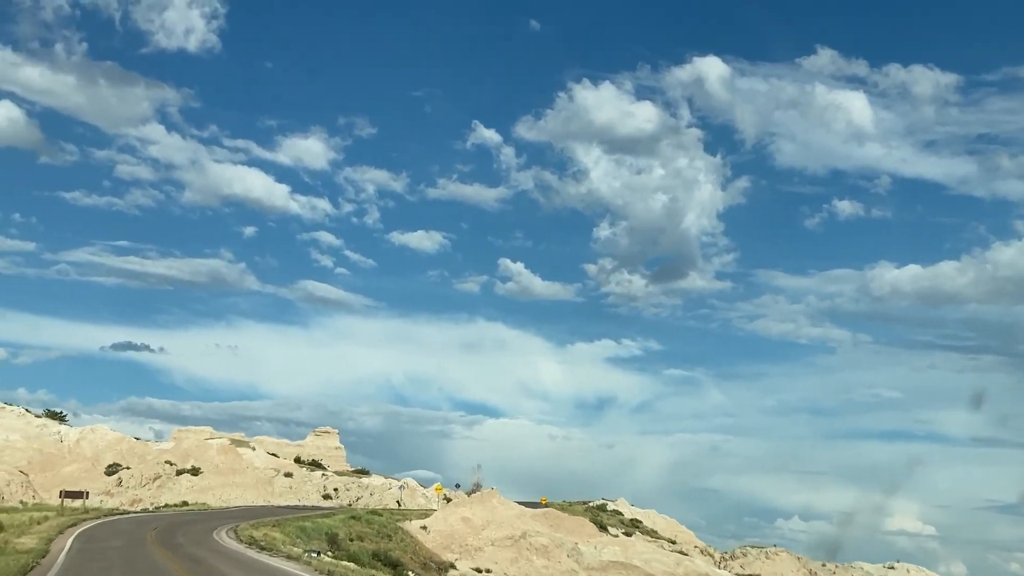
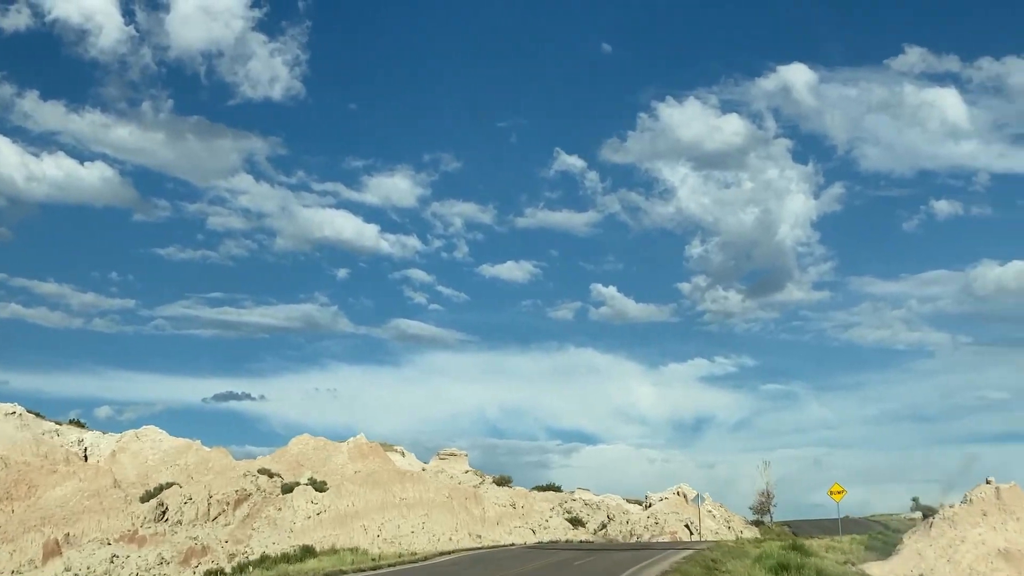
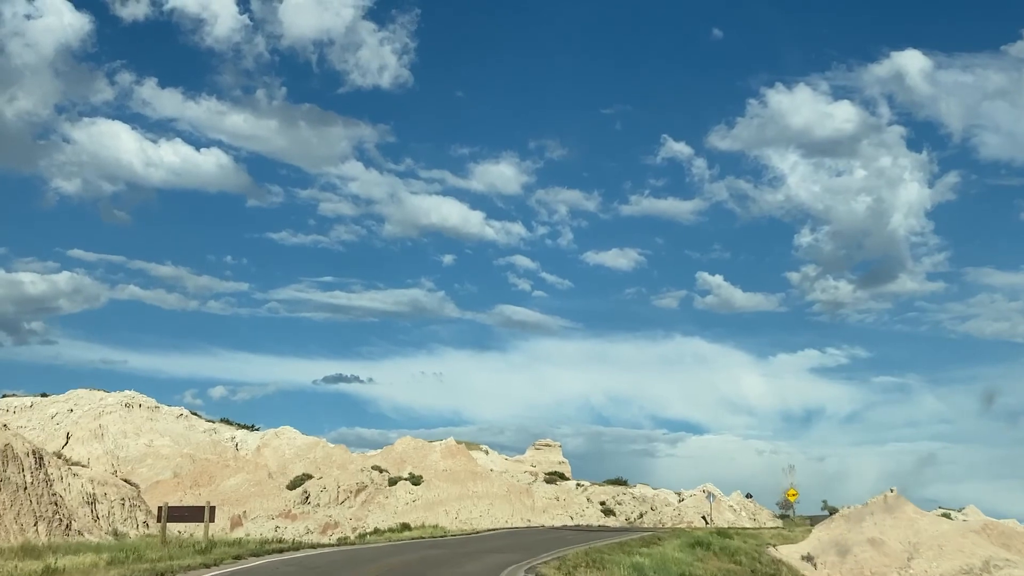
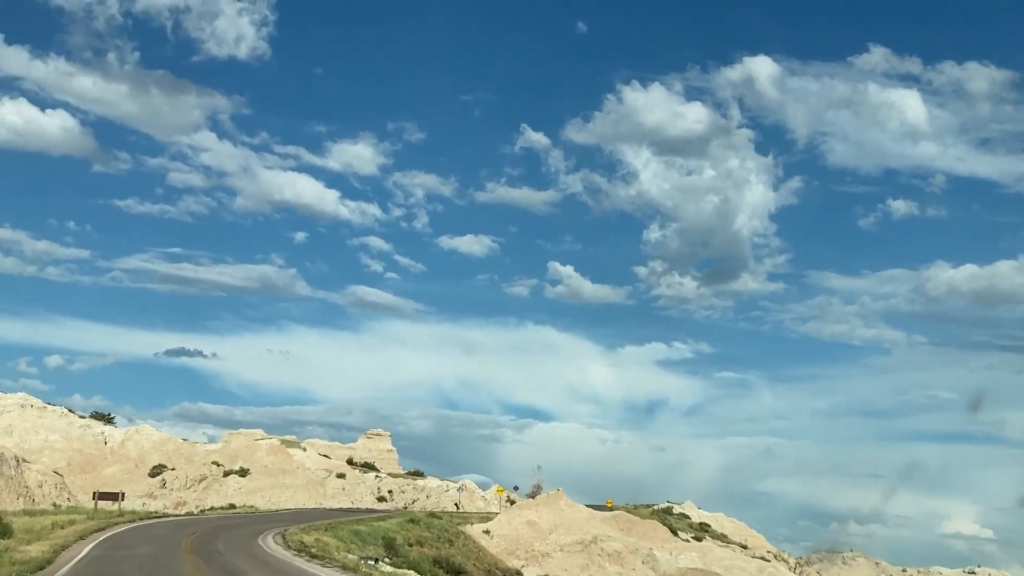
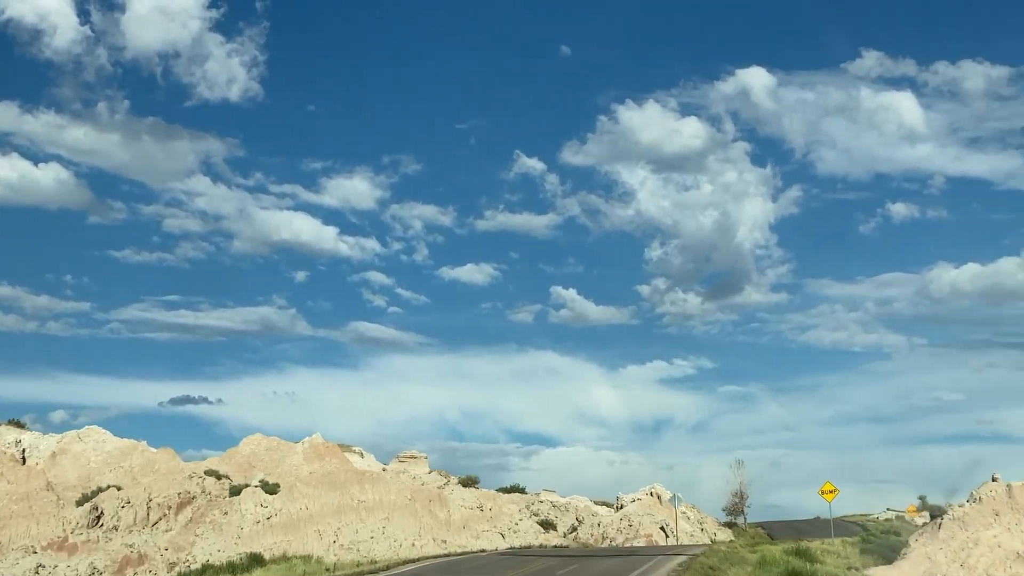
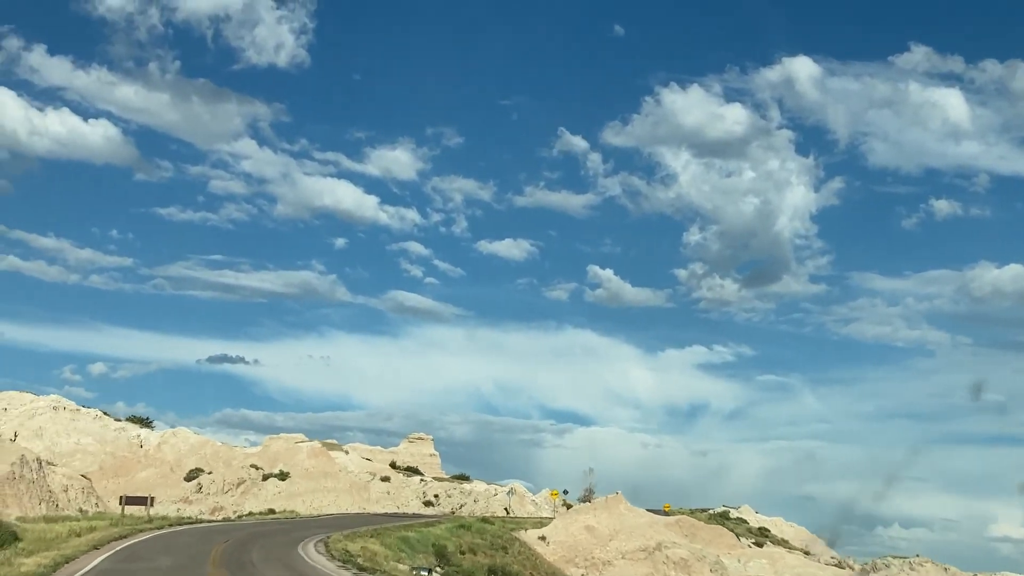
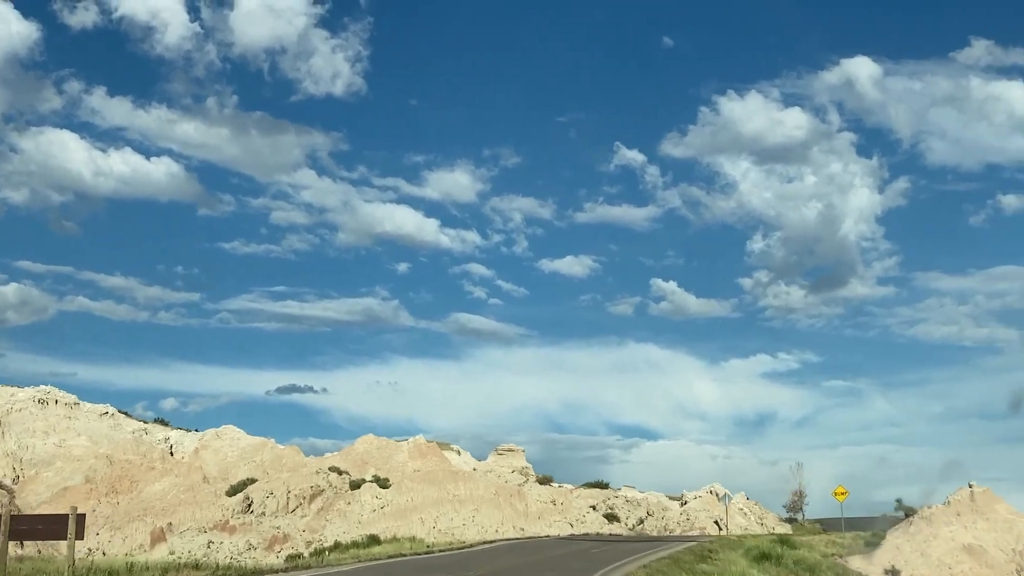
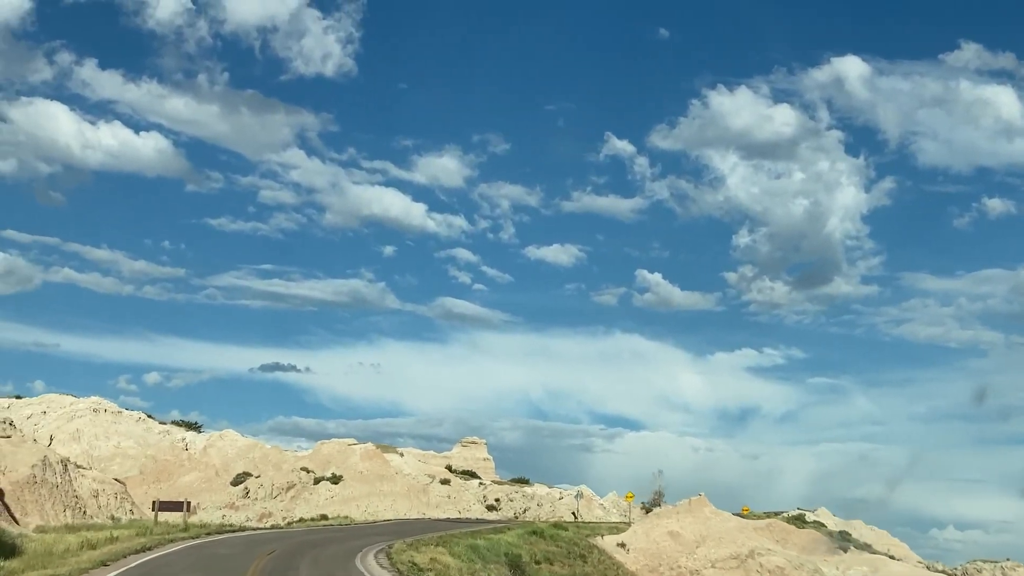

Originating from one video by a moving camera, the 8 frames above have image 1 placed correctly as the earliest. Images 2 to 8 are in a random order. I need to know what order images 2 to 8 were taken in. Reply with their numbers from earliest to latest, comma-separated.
4, 6, 8, 3, 7, 2, 5
